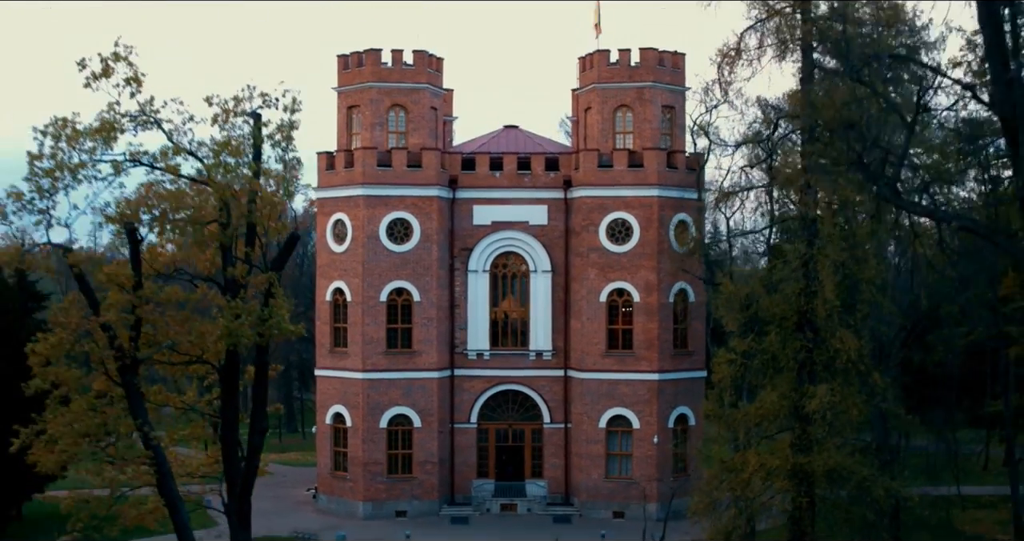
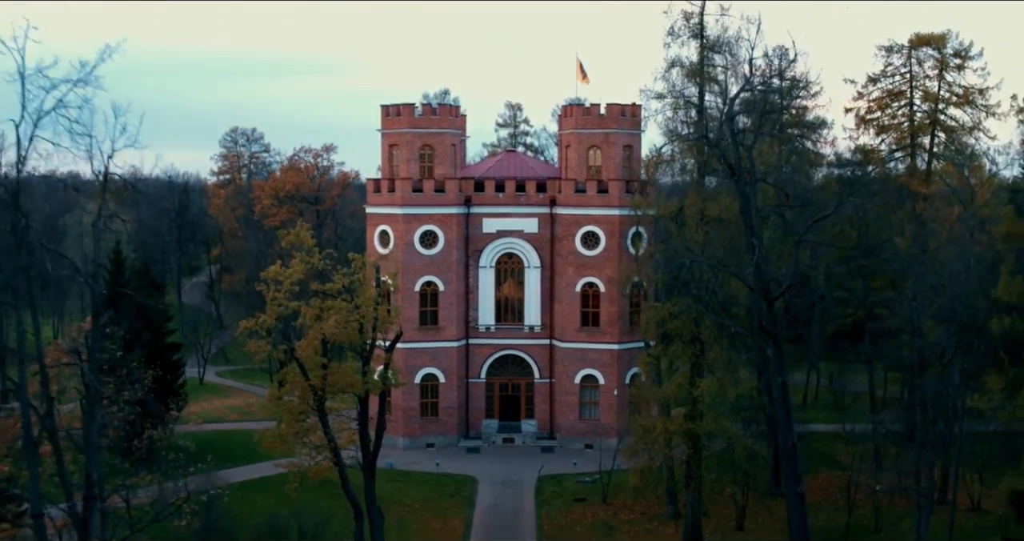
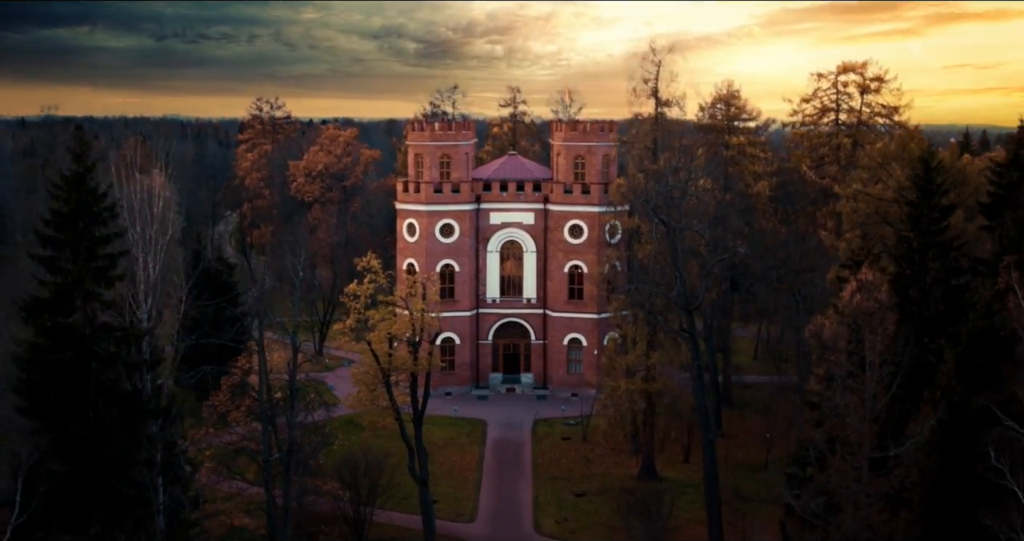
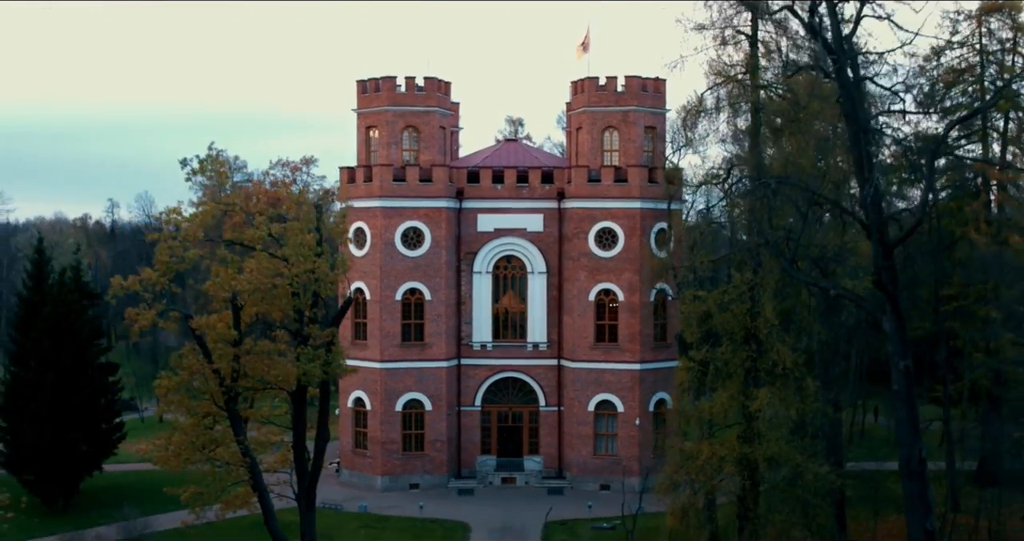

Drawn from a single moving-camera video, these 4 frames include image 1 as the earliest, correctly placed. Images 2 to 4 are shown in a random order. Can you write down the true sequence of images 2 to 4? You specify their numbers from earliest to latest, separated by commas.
4, 2, 3
